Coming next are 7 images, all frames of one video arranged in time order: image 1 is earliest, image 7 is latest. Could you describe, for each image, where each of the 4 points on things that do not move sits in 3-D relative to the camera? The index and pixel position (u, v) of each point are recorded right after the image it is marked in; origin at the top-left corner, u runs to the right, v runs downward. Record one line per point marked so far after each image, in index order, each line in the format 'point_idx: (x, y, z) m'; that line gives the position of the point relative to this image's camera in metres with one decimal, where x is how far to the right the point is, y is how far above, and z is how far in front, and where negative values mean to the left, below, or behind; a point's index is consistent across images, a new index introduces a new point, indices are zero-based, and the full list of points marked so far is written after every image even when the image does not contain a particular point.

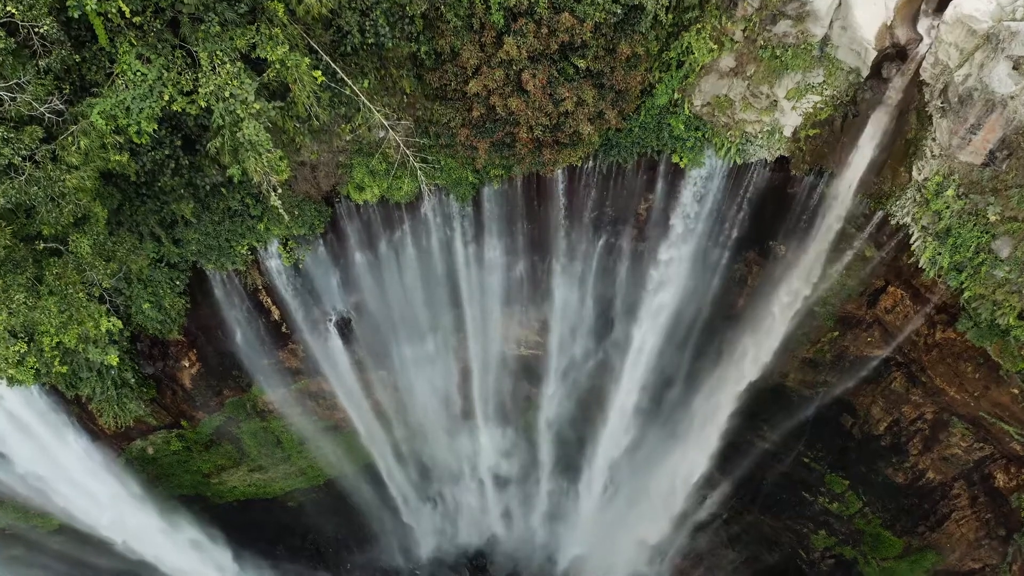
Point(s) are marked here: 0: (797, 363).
0: (+5.2, -1.5, +11.0) m
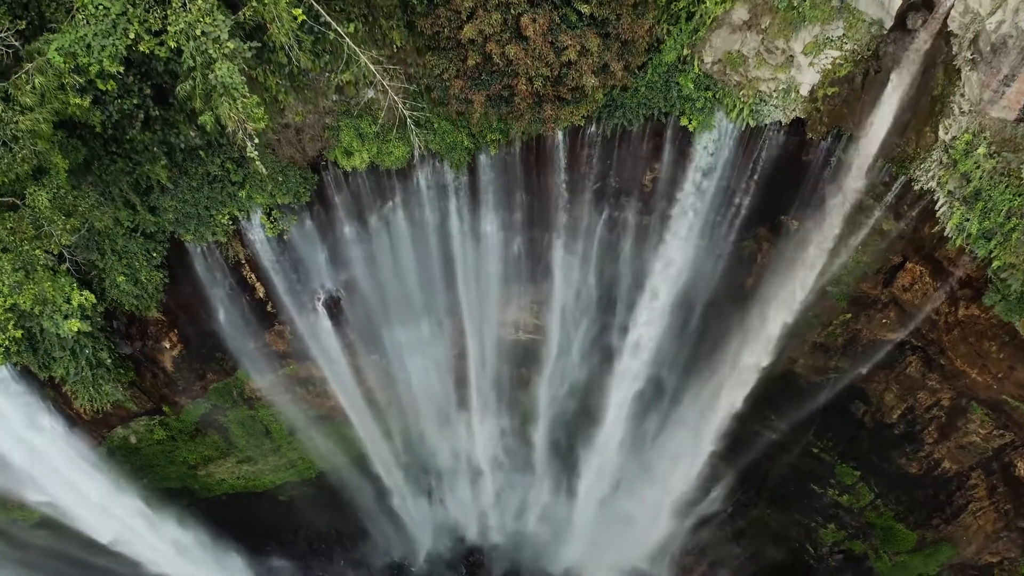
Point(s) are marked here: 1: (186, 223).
0: (+5.1, -1.2, +10.5) m
1: (-4.8, +1.1, +8.6) m
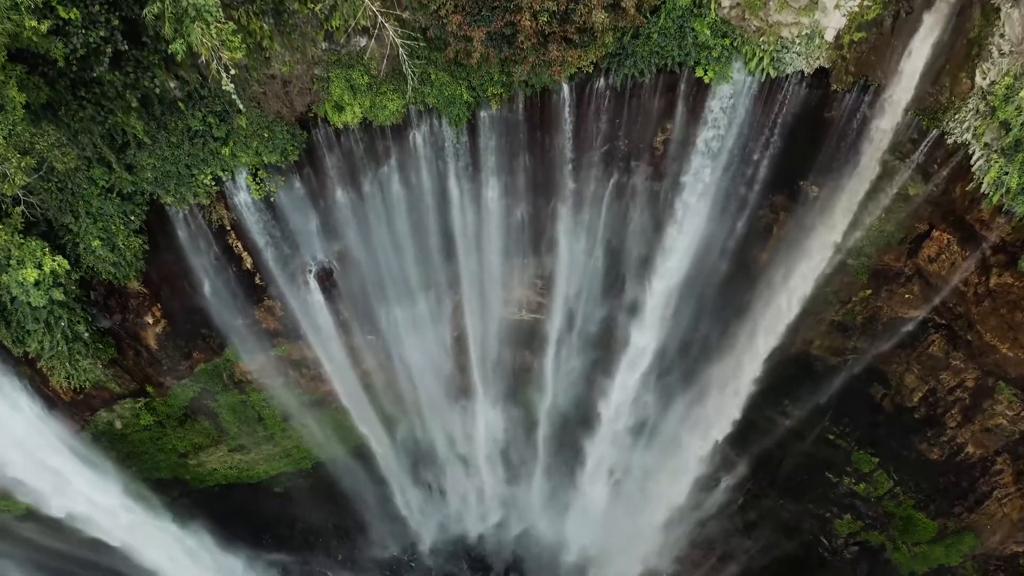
0: (+5.2, -0.7, +9.9) m
1: (-4.7, +1.5, +8.1) m
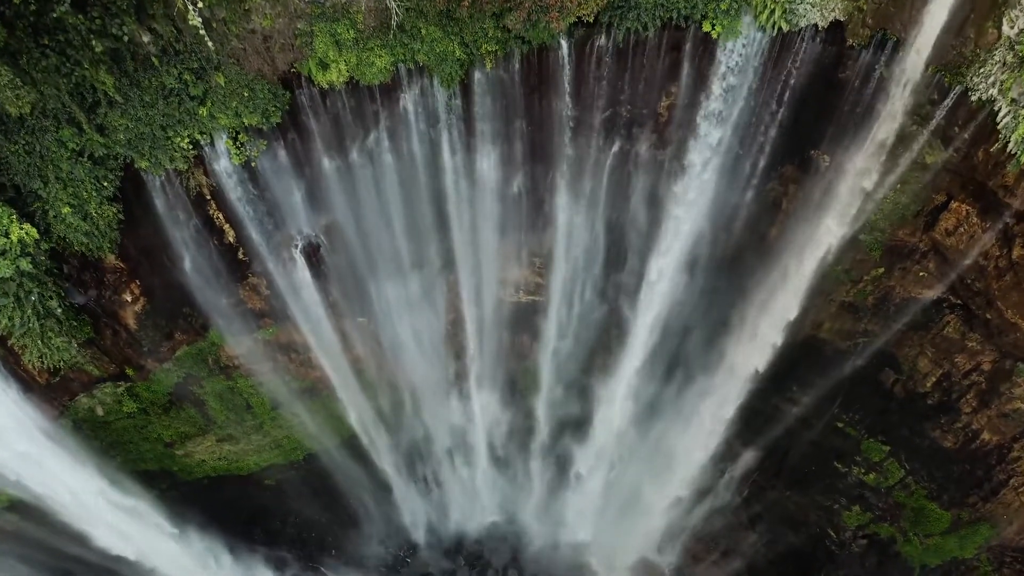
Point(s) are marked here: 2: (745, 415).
0: (+5.1, -0.3, +9.5) m
1: (-4.8, +1.9, +7.7) m
2: (+4.4, -2.4, +11.2) m
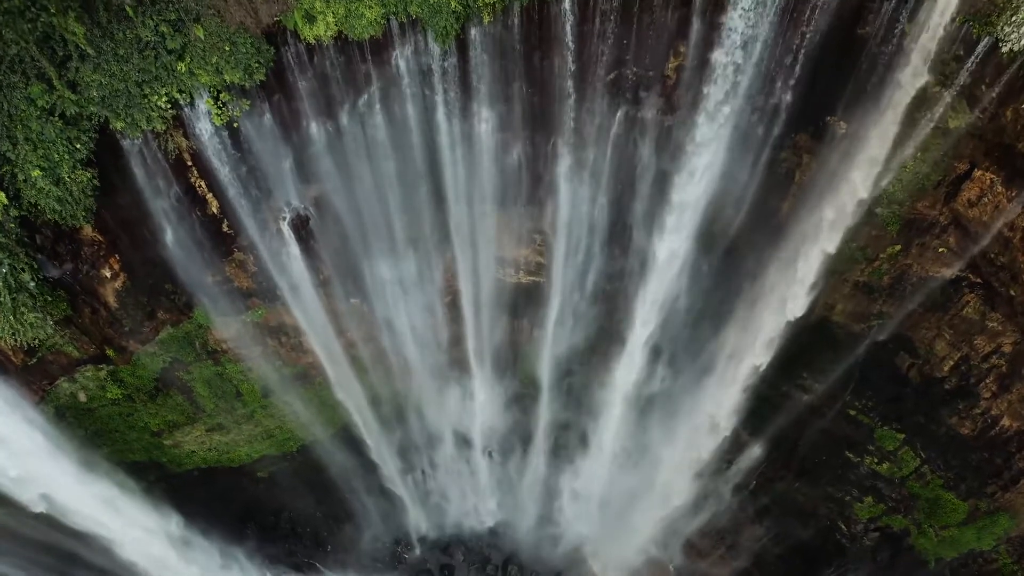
0: (+5.1, 0.0, +9.0) m
1: (-4.8, +2.2, +7.2) m
2: (+4.4, -2.0, +10.8) m
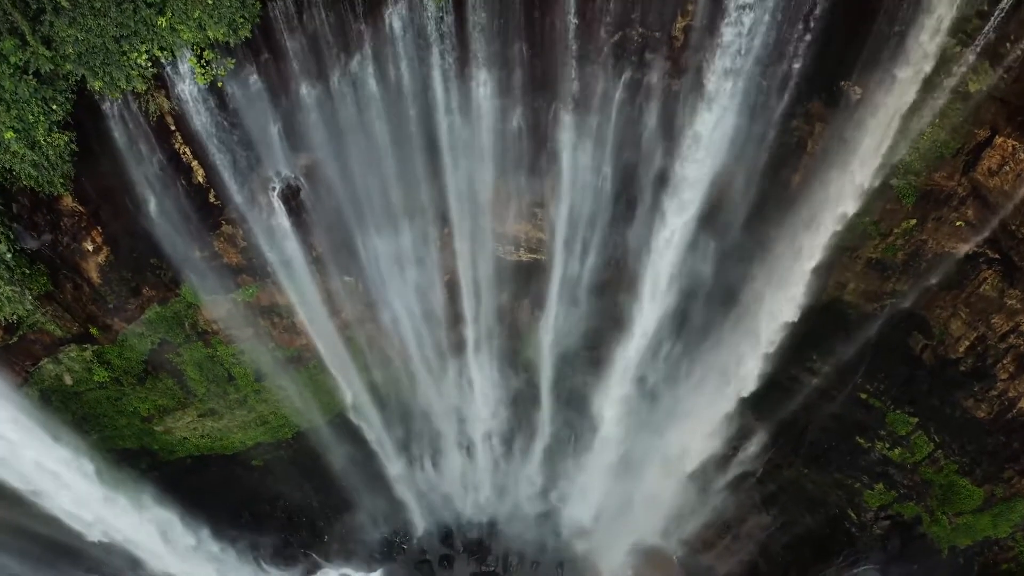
0: (+5.1, +0.4, +8.7) m
1: (-4.8, +2.6, +6.9) m
2: (+4.4, -1.6, +10.4) m
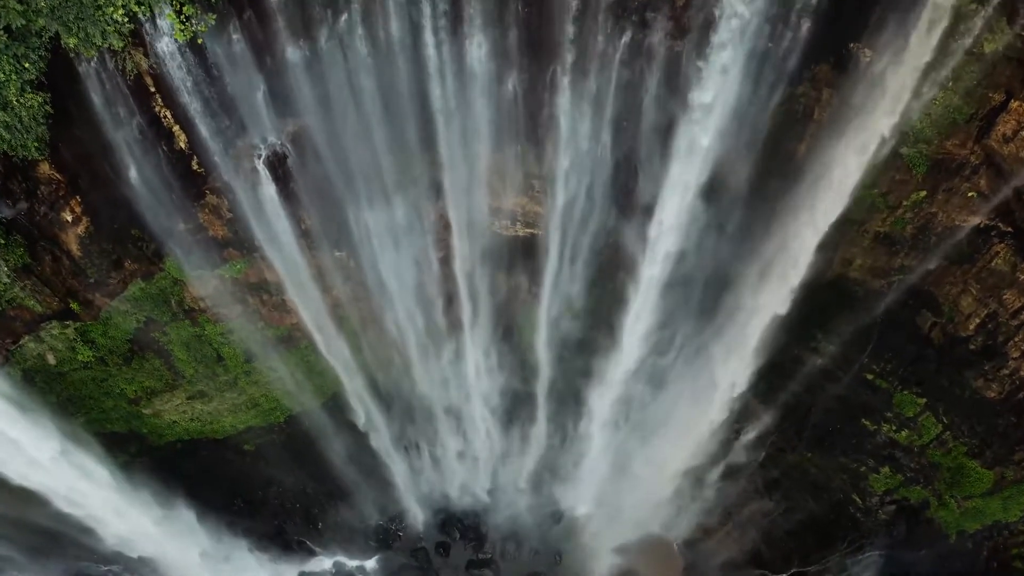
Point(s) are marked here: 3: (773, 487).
0: (+5.1, +0.8, +8.3) m
1: (-4.9, +2.9, +6.5) m
2: (+4.3, -1.2, +10.1) m
3: (+4.9, -3.5, +10.9) m
